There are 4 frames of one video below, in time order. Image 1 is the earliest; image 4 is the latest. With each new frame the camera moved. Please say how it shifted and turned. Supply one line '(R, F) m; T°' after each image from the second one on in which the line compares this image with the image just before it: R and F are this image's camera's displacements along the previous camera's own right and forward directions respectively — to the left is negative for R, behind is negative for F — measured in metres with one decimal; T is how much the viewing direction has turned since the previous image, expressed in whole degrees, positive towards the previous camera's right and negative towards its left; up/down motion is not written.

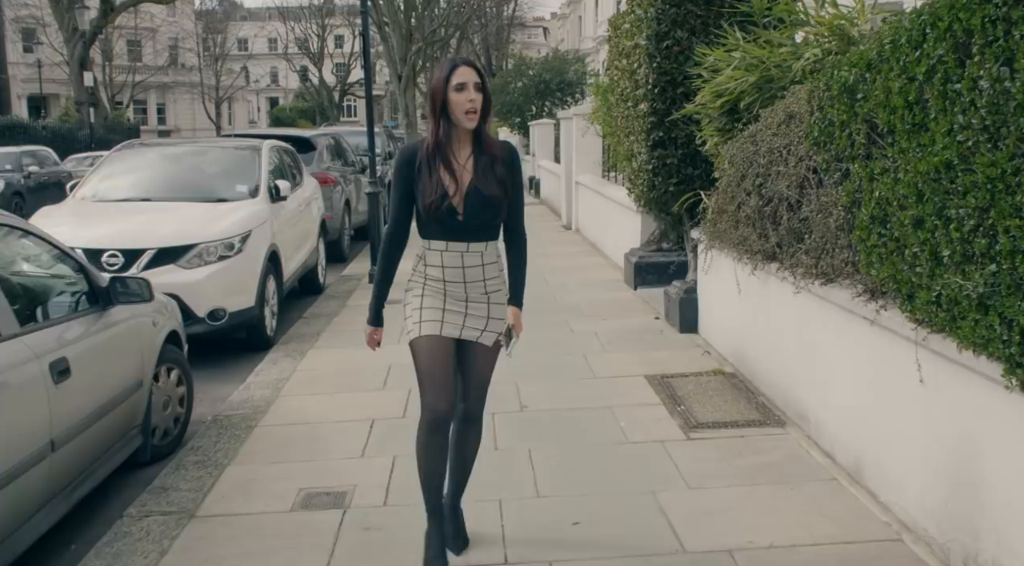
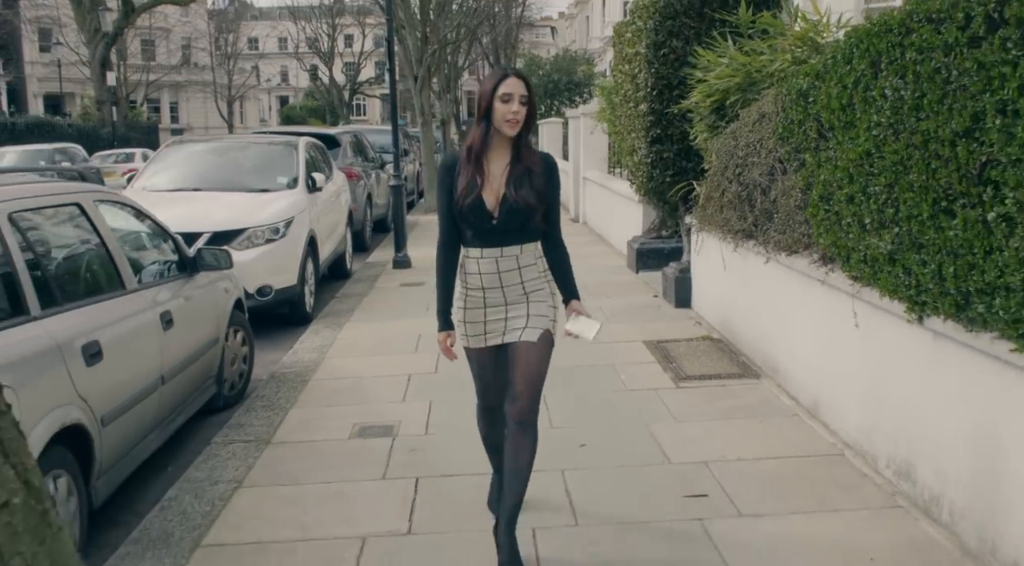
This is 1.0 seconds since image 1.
(-0.1, -1.0) m; 0°
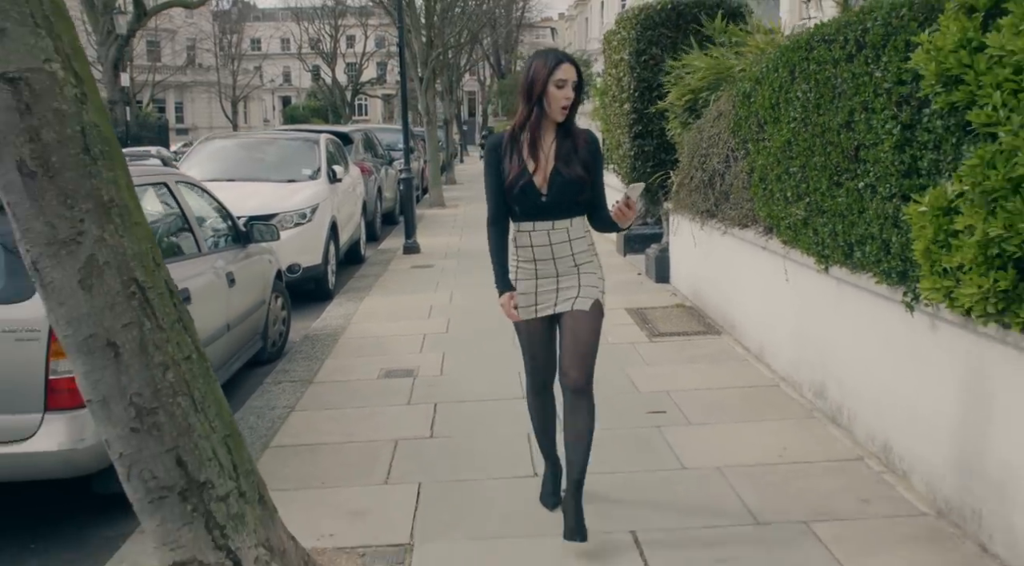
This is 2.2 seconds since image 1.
(0.0, -1.2) m; 0°
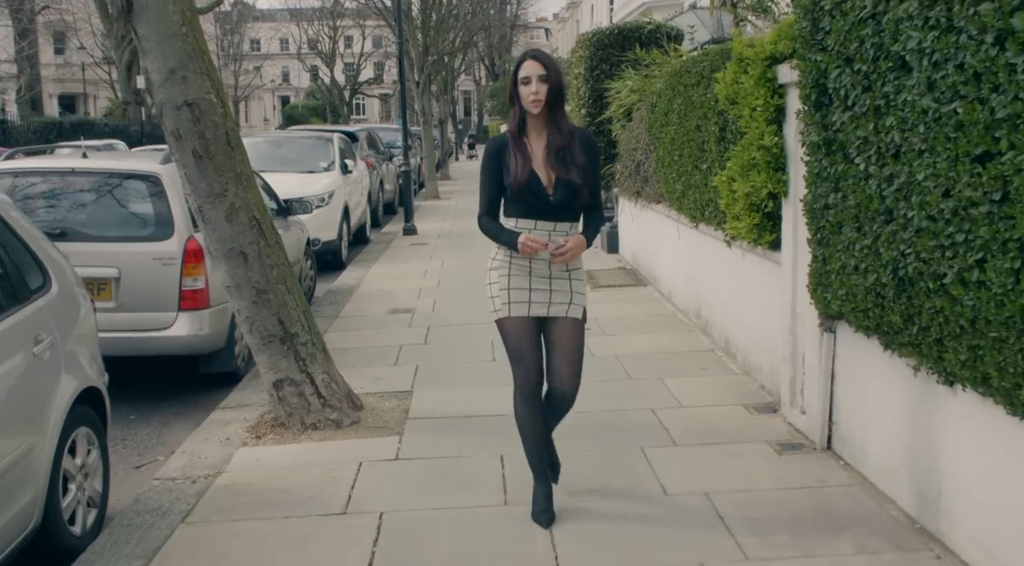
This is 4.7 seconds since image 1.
(+0.2, -2.4) m; 0°
